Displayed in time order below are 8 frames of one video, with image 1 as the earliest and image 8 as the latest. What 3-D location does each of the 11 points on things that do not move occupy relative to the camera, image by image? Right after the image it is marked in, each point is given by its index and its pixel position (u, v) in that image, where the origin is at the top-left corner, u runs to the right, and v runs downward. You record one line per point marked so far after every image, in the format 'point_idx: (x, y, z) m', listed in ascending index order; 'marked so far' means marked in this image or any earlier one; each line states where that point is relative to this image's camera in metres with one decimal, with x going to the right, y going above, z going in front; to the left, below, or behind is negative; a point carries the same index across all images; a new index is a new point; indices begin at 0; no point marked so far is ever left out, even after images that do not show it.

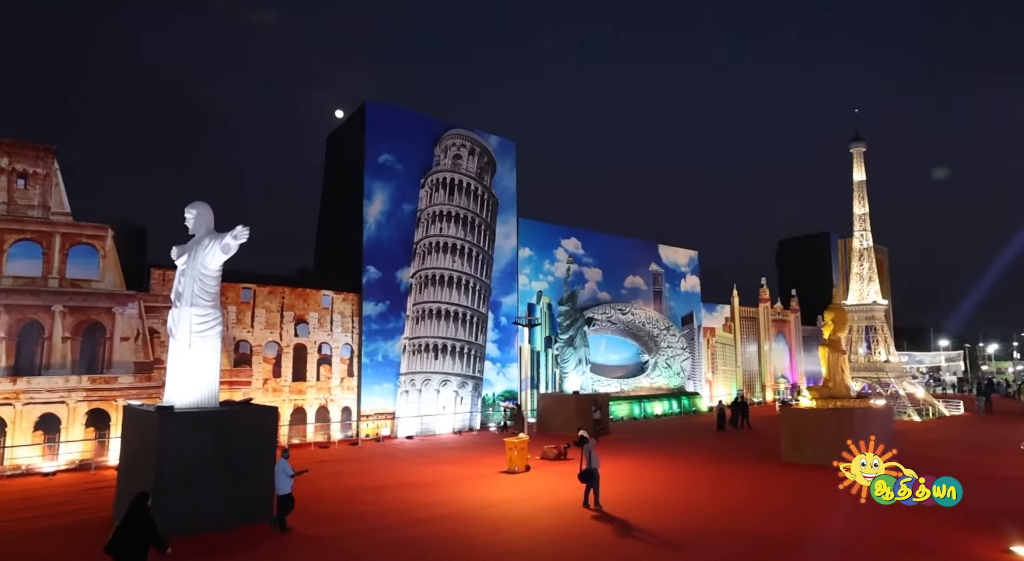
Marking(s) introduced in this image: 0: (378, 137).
0: (-4.6, +4.4, +18.6) m
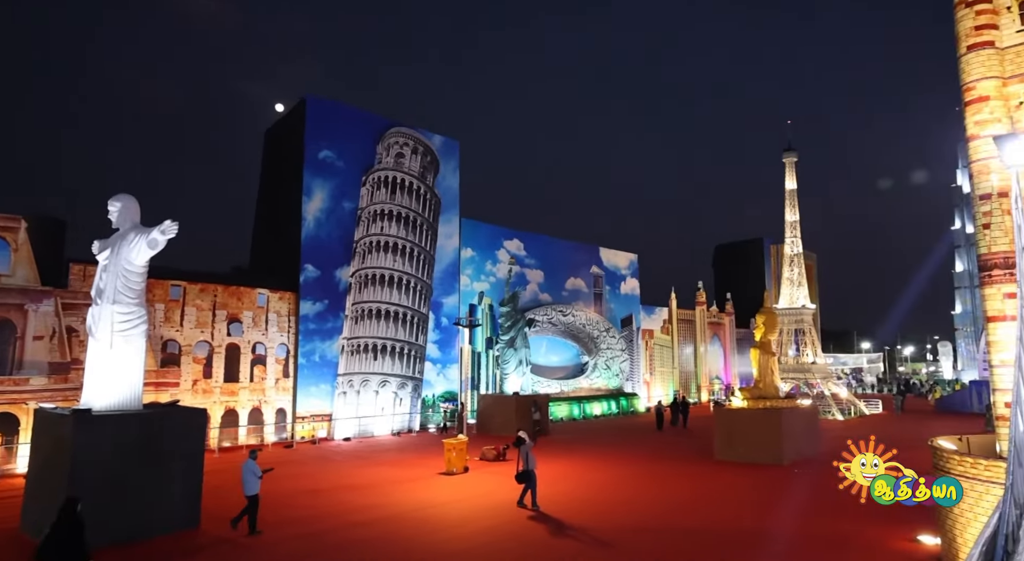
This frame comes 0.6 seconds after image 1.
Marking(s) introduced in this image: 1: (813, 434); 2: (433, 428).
0: (-6.2, +4.4, +18.2) m
1: (+6.8, -3.5, +13.6) m
2: (-3.0, -5.0, +19.7) m
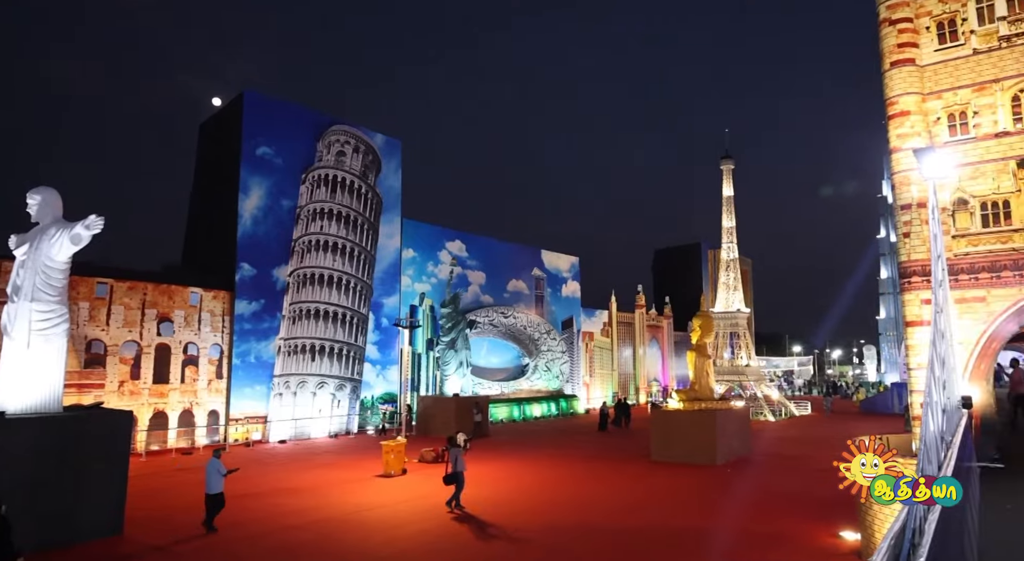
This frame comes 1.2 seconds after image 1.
0: (-7.7, +4.5, +17.8) m
1: (+5.4, -3.6, +13.9) m
2: (-4.7, -5.0, +19.5) m
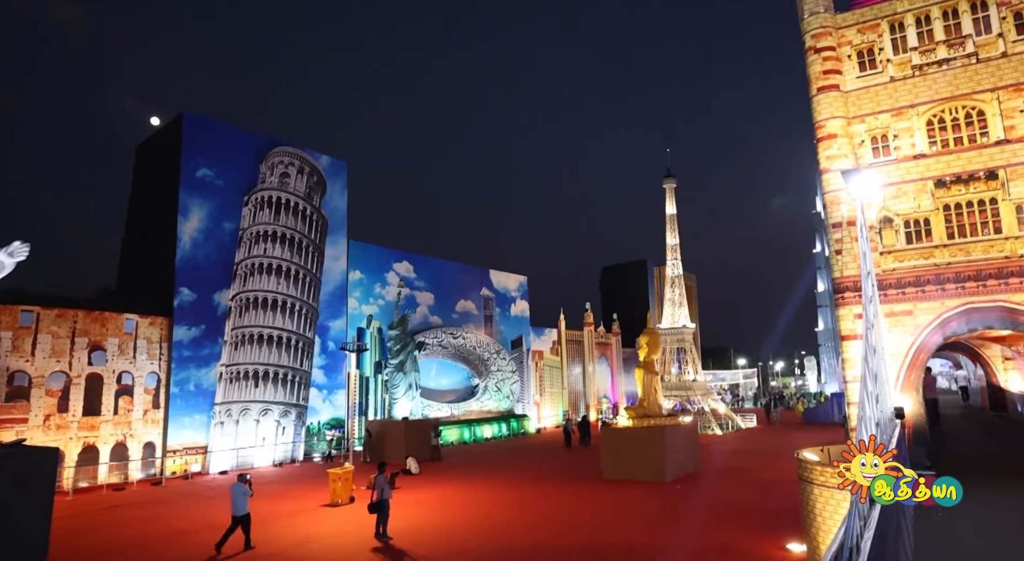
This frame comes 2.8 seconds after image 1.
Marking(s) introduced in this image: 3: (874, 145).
0: (-9.2, +3.7, +17.3) m
1: (+4.3, -4.0, +14.2) m
2: (-6.2, -5.7, +19.0) m
3: (+9.1, +3.3, +15.2) m
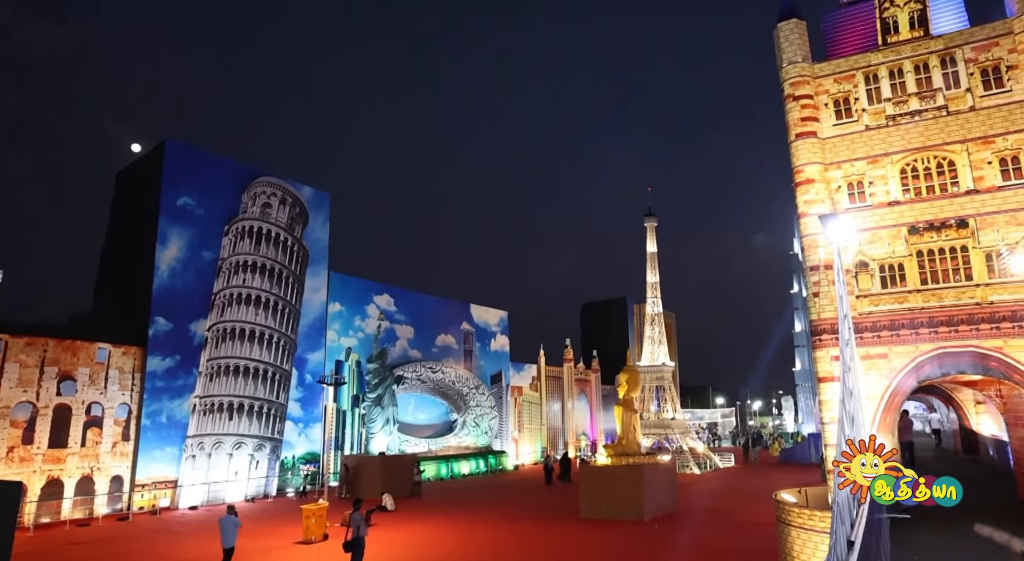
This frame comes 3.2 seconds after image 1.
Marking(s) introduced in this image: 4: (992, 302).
0: (-9.7, +3.0, +17.3) m
1: (+3.8, -4.9, +14.1) m
2: (-6.9, -6.6, +18.6) m
3: (+8.7, +2.3, +15.5) m
4: (+11.4, -0.6, +14.4) m
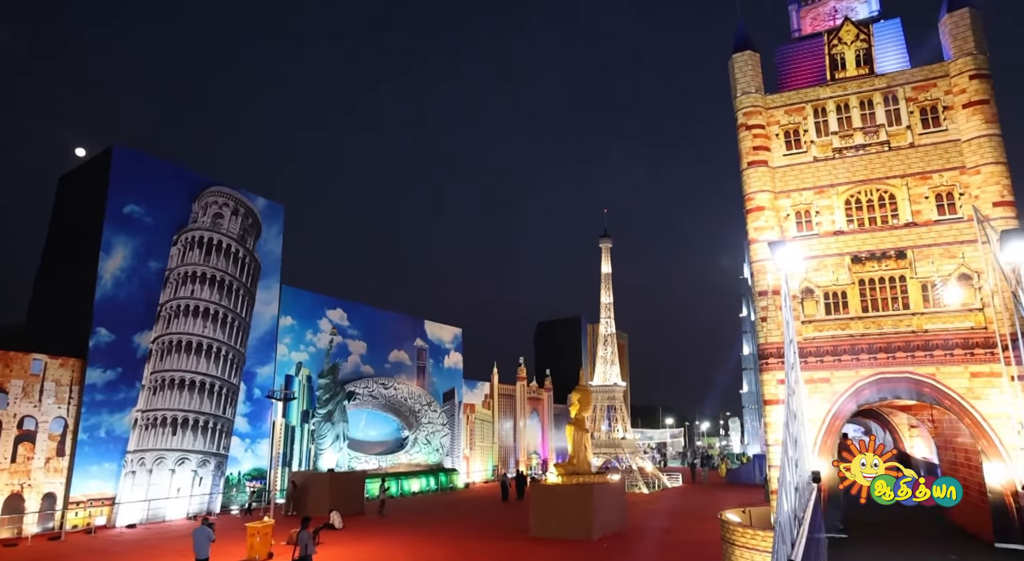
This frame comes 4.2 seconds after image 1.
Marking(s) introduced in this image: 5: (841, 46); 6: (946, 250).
0: (-10.8, +2.8, +16.8) m
1: (+2.6, -5.4, +14.2) m
2: (-8.3, -6.8, +18.2) m
3: (+7.7, +1.7, +15.9) m
4: (+10.3, -1.2, +14.9) m
5: (+9.9, +7.1, +17.9) m
6: (+11.1, +0.8, +15.3) m
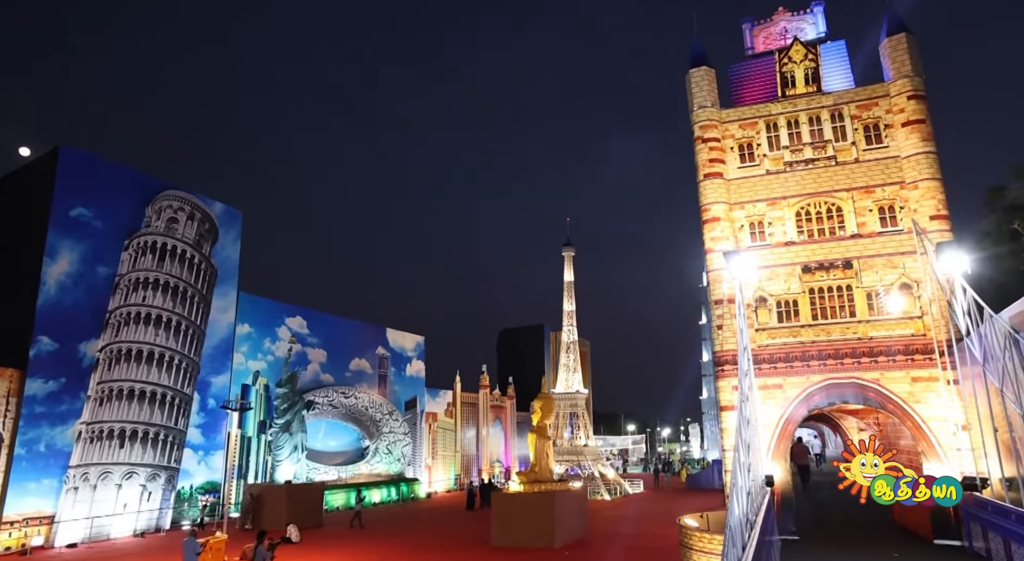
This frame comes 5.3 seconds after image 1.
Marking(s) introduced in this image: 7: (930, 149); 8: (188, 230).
0: (-11.8, +2.6, +16.1) m
1: (+1.7, -5.6, +14.3) m
2: (-9.4, -7.0, +17.5) m
3: (+6.7, +1.4, +16.5) m
4: (+9.4, -1.5, +15.6) m
5: (+8.7, +6.7, +18.7) m
6: (+10.1, +0.5, +16.1) m
7: (+11.5, +3.6, +16.5) m
8: (-10.1, +1.8, +18.9) m
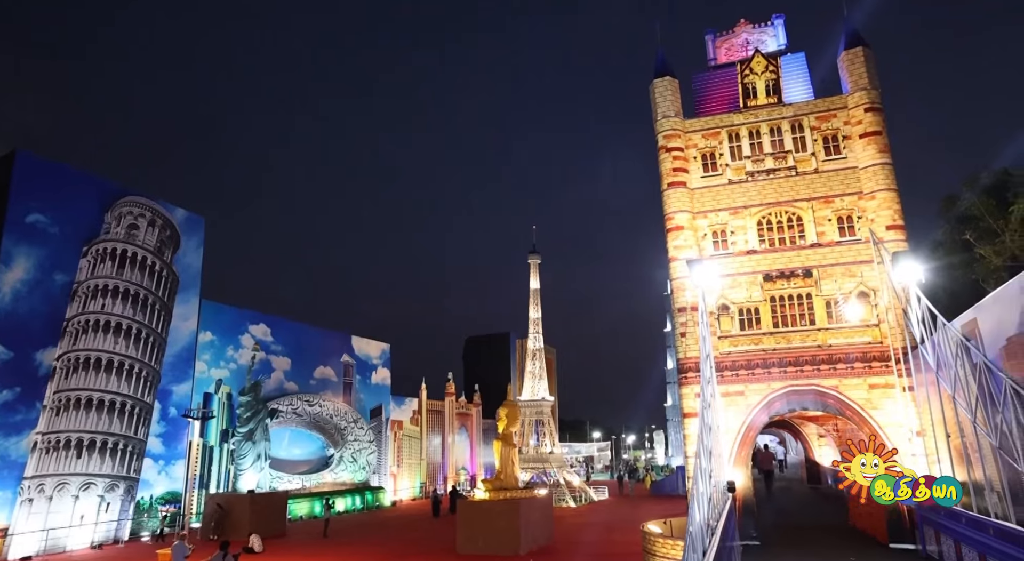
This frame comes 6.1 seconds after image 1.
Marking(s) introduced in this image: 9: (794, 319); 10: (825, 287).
0: (-12.6, +2.5, +15.8) m
1: (+0.9, -5.8, +14.4) m
2: (-10.3, -7.2, +17.3) m
3: (+5.8, +1.2, +16.7) m
4: (+8.6, -1.7, +15.9) m
5: (+7.8, +6.5, +19.0) m
6: (+9.3, +0.3, +16.3) m
7: (+10.7, +3.4, +16.8) m
8: (-11.0, +1.6, +18.7) m
9: (+7.7, -1.0, +16.0) m
10: (+8.5, -0.1, +16.0) m
